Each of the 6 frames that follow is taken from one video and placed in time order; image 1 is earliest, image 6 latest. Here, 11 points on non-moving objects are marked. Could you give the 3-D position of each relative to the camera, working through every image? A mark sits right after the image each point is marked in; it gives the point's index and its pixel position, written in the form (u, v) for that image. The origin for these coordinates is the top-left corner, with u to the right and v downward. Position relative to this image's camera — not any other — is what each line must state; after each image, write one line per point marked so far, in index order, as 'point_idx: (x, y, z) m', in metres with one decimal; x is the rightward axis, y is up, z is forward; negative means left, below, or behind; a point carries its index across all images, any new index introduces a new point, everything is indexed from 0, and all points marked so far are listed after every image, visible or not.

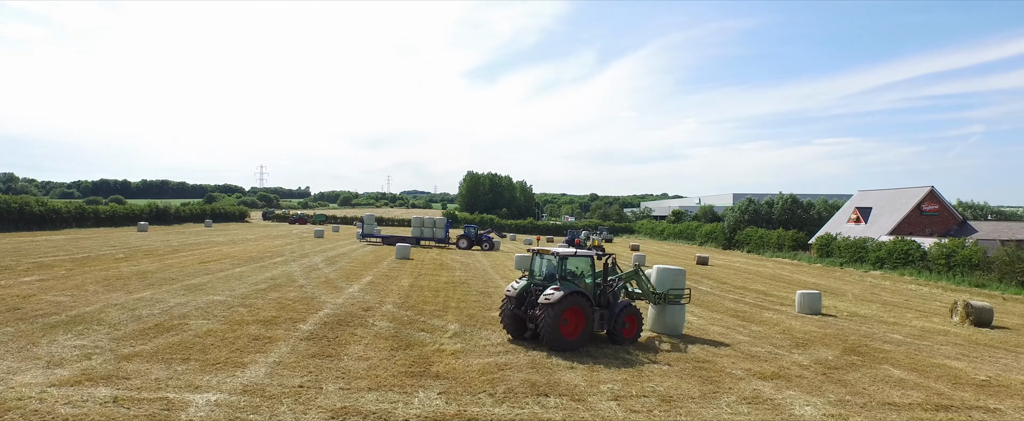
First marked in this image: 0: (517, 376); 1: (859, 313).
0: (+0.1, -1.9, +6.0) m
1: (+9.6, -2.8, +14.3) m
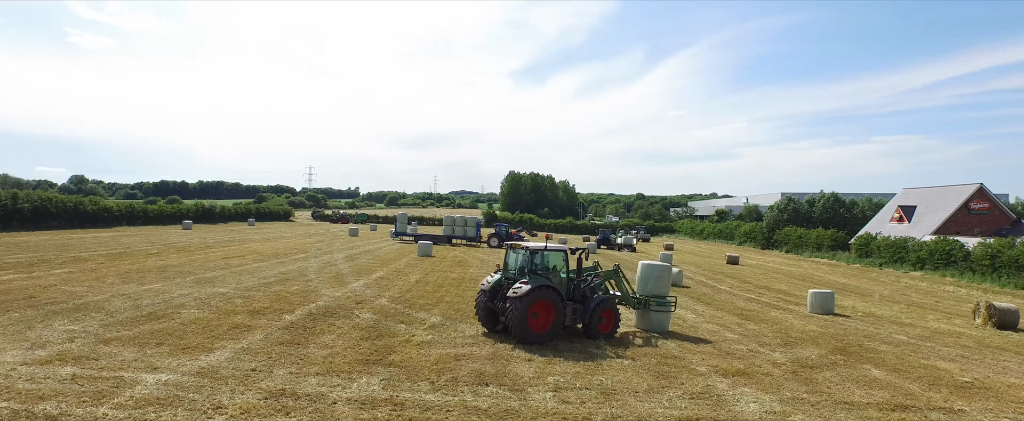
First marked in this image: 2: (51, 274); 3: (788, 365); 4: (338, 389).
0: (-0.5, -1.8, +6.1) m
1: (+9.6, -2.7, +13.7) m
2: (-11.0, -1.5, +12.4) m
3: (+3.8, -2.1, +7.1) m
4: (-1.7, -1.8, +5.1) m
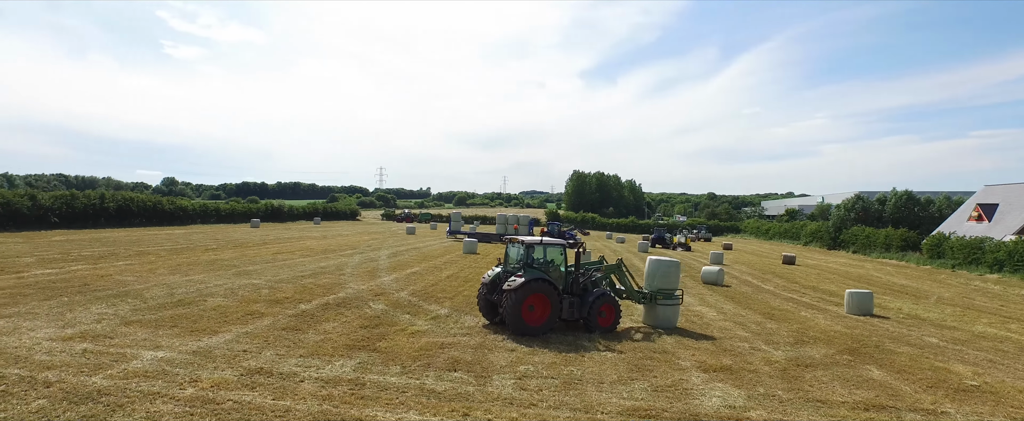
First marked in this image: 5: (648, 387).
0: (-0.8, -1.8, +6.3) m
1: (+10.1, -2.6, +12.8) m
2: (-10.5, -1.4, +13.8) m
3: (+3.6, -2.0, +6.9) m
4: (-2.1, -1.7, +5.5) m
5: (+1.4, -1.9, +5.4) m
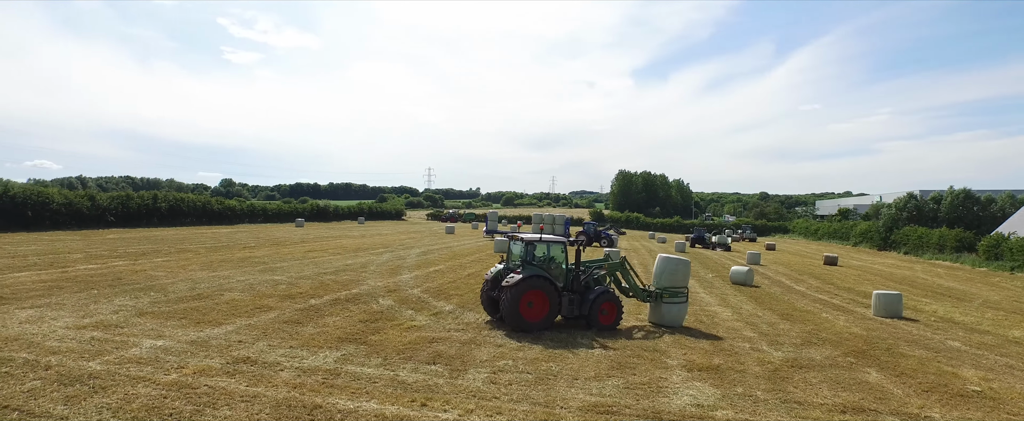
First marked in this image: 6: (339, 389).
0: (-1.0, -1.7, +6.5) m
1: (+10.4, -2.5, +12.1) m
2: (-10.2, -1.4, +14.6) m
3: (+3.4, -2.0, +6.7) m
4: (-2.4, -1.6, +5.7) m
5: (+1.1, -1.8, +5.4) m
6: (-1.6, -1.7, +4.8) m
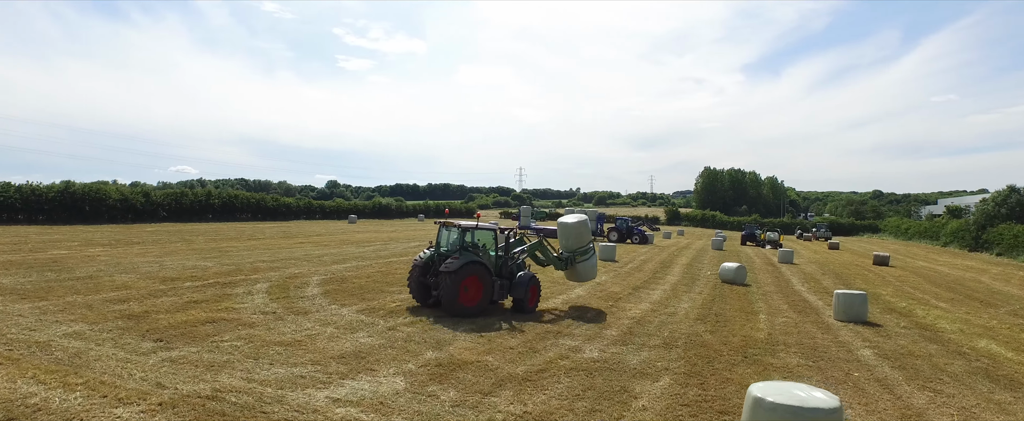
0: (-3.8, -1.4, +6.3) m
1: (+8.2, -2.2, +10.0) m
2: (-11.6, -1.1, +15.8) m
3: (+0.5, -1.7, +5.8) m
4: (-5.4, -1.4, +5.7) m
5: (-1.9, -1.5, +4.9) m
6: (-4.7, -1.4, +4.7) m
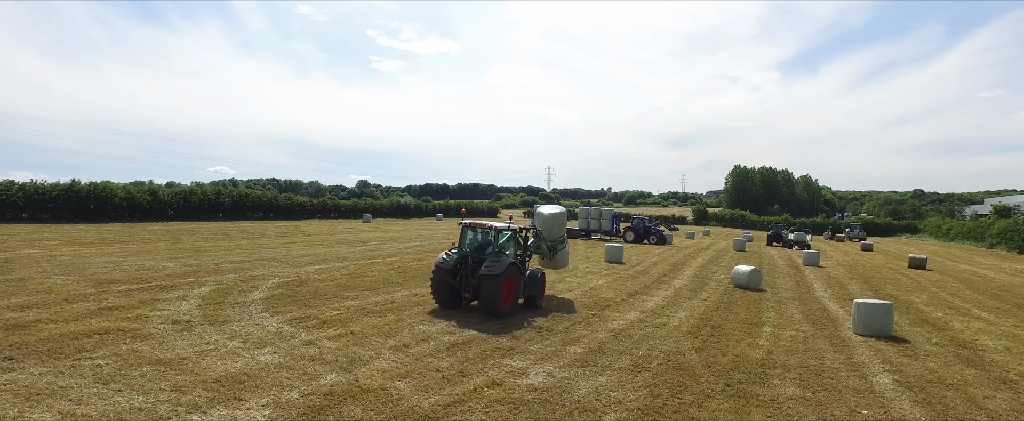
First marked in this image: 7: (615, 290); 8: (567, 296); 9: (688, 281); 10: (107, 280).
0: (-4.5, -1.4, +5.4) m
1: (+7.7, -2.2, +8.5) m
2: (-11.8, -1.1, +15.3) m
3: (-0.2, -1.6, +4.7) m
4: (-6.1, -1.3, +5.0) m
5: (-2.7, -1.5, +3.9) m
6: (-5.5, -1.3, +3.9) m
7: (+2.4, -1.9, +12.4) m
8: (+1.2, -1.8, +11.0) m
9: (+5.3, -2.1, +15.6) m
10: (-7.1, -1.3, +9.2) m
